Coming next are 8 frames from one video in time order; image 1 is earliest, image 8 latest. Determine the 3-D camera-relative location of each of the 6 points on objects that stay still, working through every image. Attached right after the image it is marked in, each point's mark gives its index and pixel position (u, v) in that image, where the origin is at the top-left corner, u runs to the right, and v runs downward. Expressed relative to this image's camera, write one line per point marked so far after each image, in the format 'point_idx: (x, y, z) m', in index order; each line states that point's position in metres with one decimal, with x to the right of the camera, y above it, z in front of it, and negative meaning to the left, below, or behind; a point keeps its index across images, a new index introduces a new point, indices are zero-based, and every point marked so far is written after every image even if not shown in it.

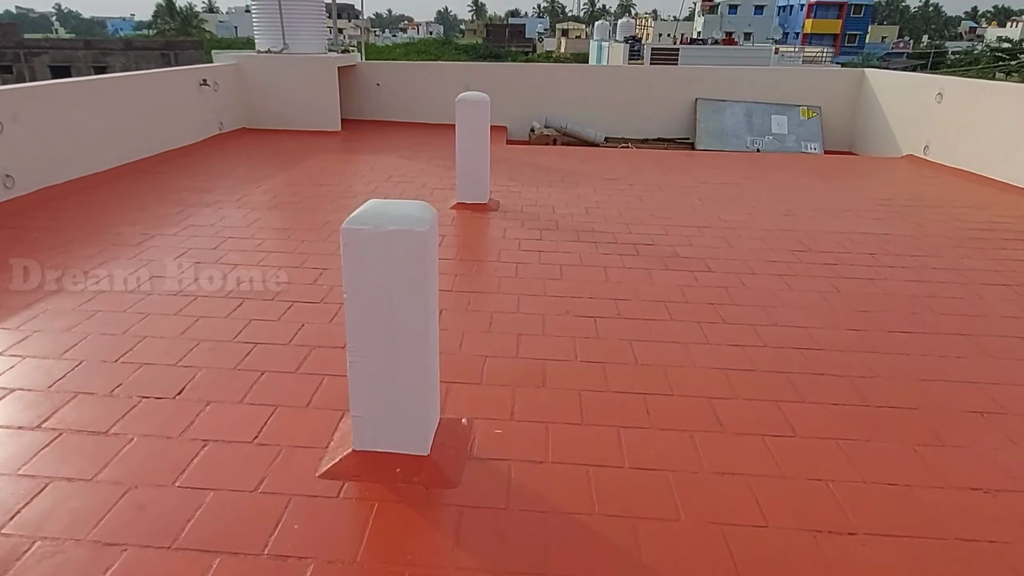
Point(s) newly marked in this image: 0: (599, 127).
0: (+1.1, +2.0, +9.3) m
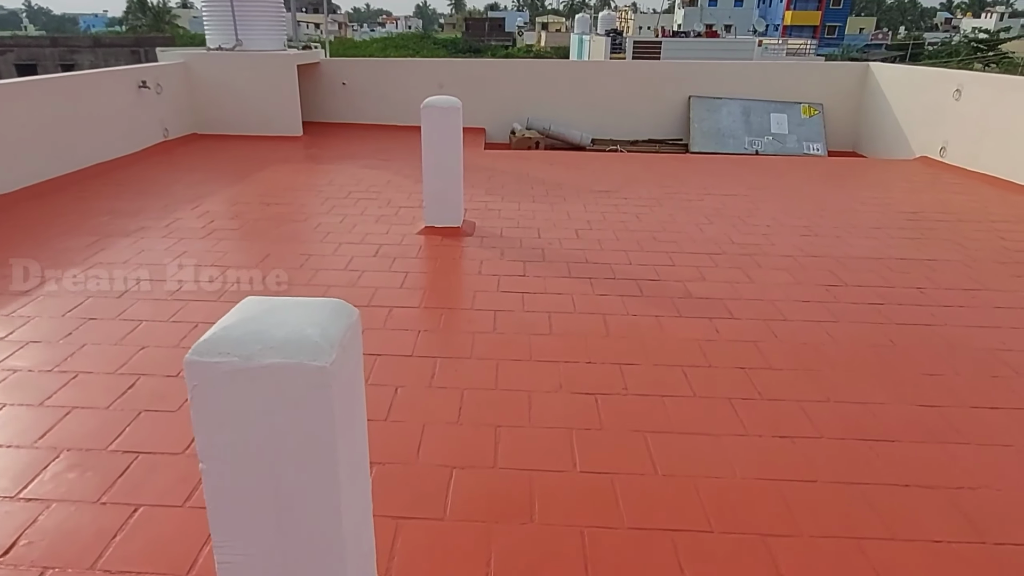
0: (+0.9, +1.8, +8.6) m
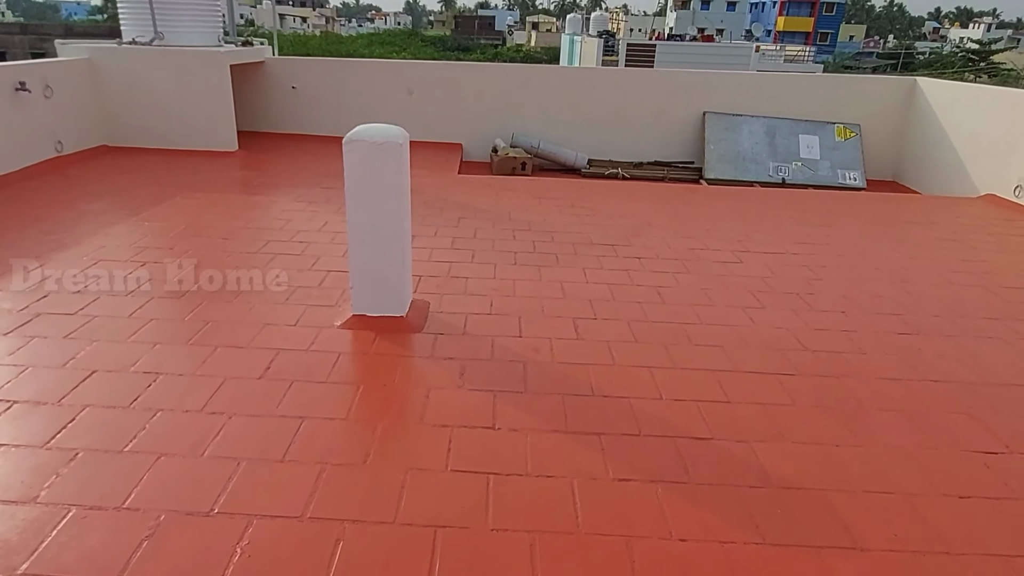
0: (+0.7, +1.4, +7.3) m
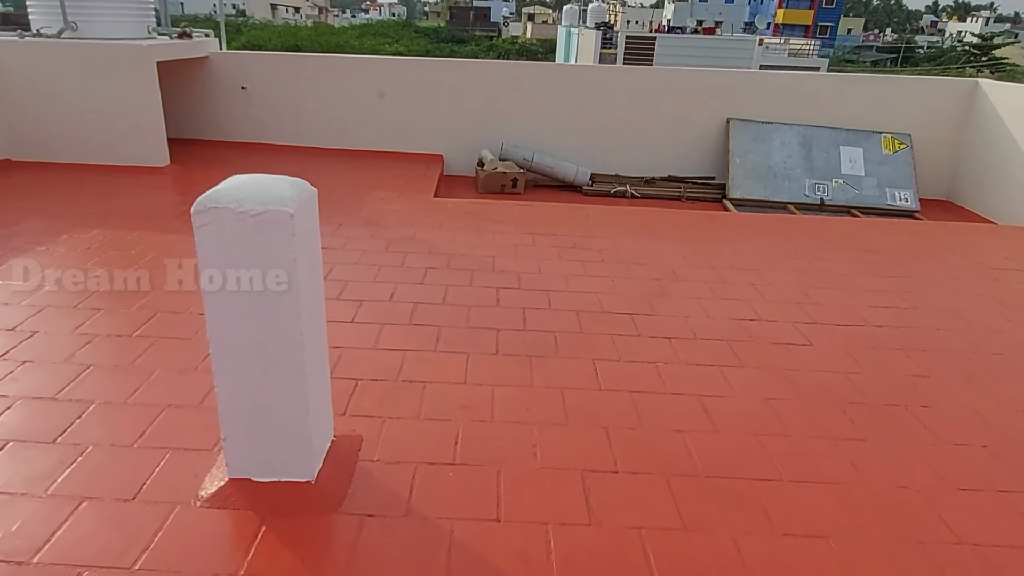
0: (+0.6, +1.1, +6.2) m
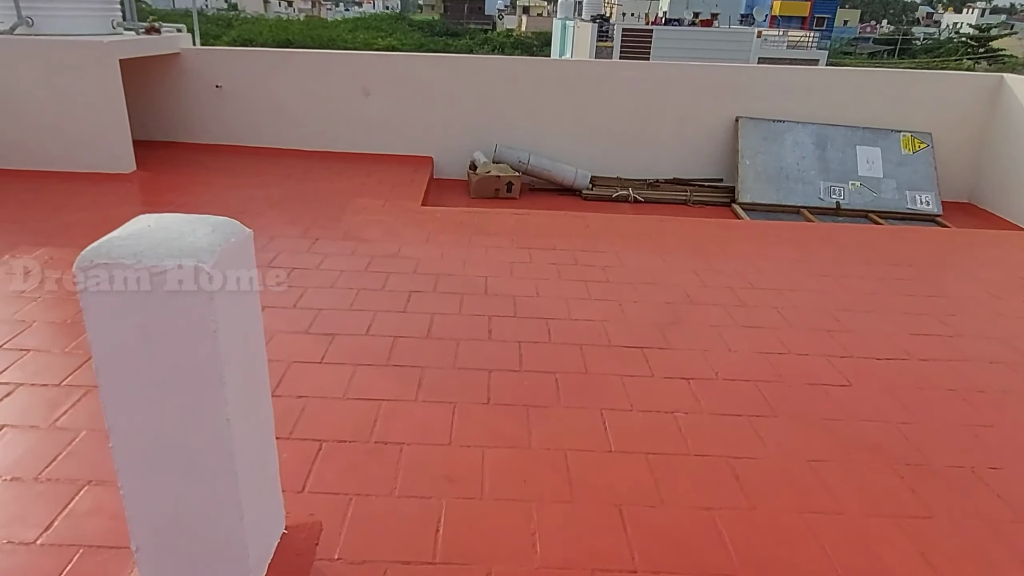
0: (+0.5, +1.0, +5.8) m
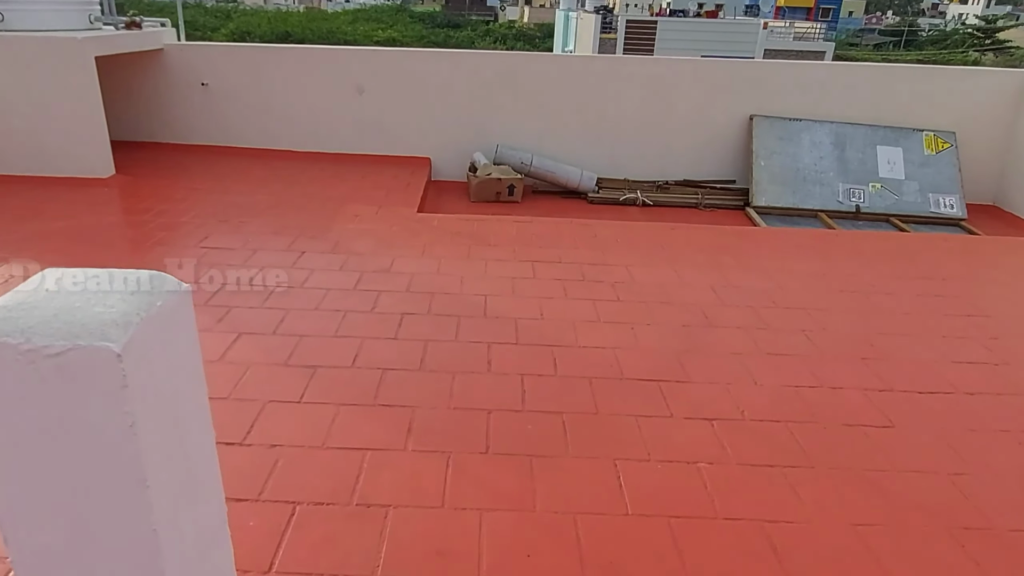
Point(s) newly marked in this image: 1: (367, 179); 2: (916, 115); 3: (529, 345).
0: (+0.6, +0.9, +5.5) m
1: (-1.0, +0.7, +4.9) m
2: (+2.9, +1.3, +5.3) m
3: (+0.1, -0.2, +2.6) m
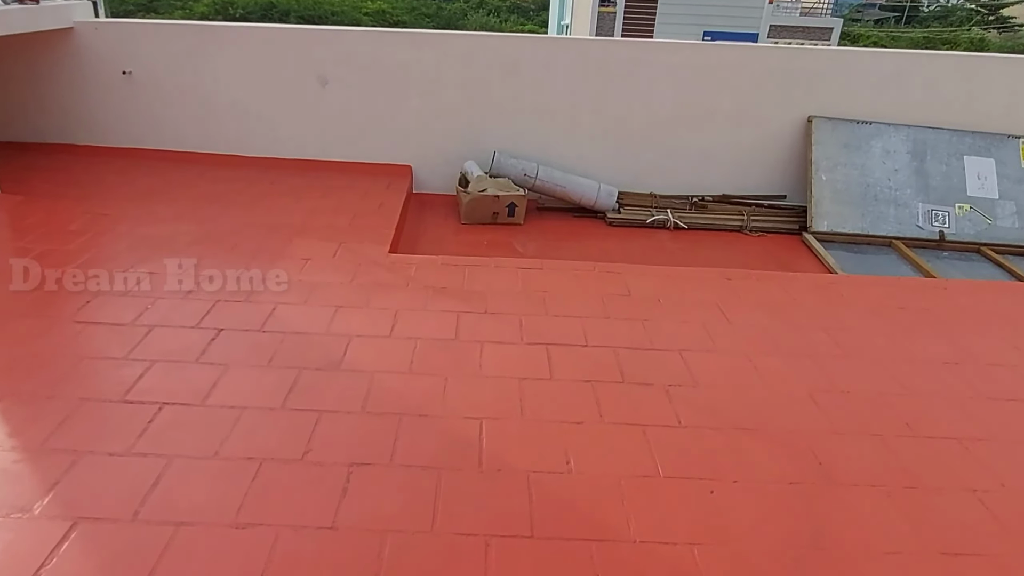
0: (+0.6, +0.7, +4.5) m
1: (-1.0, +0.5, +3.9) m
2: (+2.9, +1.0, +4.3) m
3: (+0.1, -0.5, +1.6) m
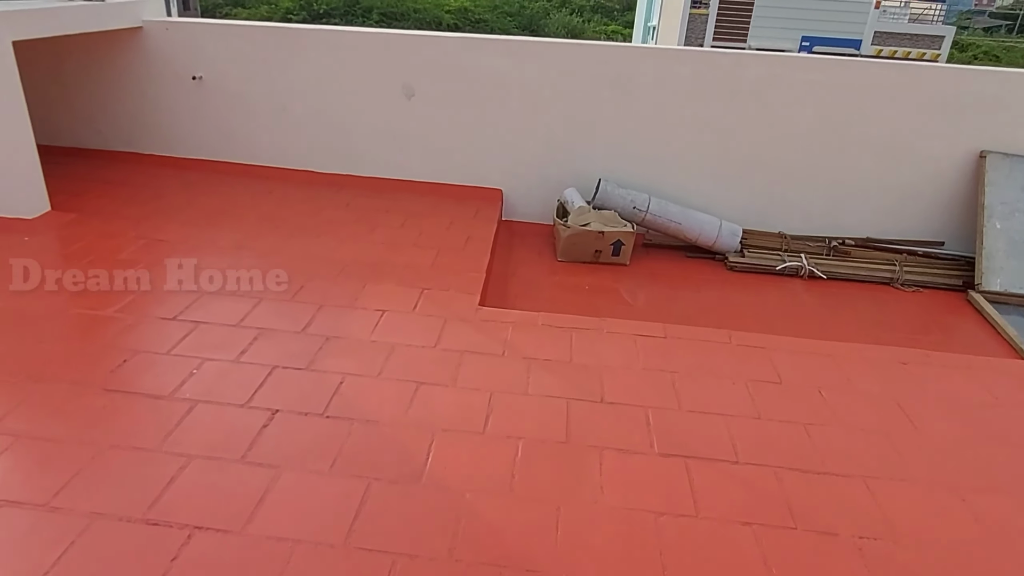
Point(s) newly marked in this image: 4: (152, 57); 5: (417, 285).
0: (+1.1, +0.4, +3.9) m
1: (-0.5, +0.3, +3.4) m
2: (+3.5, +0.6, +3.5) m
3: (+0.3, -0.8, +1.0) m
4: (-1.8, +1.2, +3.8) m
5: (-0.4, 0.0, +2.8) m
